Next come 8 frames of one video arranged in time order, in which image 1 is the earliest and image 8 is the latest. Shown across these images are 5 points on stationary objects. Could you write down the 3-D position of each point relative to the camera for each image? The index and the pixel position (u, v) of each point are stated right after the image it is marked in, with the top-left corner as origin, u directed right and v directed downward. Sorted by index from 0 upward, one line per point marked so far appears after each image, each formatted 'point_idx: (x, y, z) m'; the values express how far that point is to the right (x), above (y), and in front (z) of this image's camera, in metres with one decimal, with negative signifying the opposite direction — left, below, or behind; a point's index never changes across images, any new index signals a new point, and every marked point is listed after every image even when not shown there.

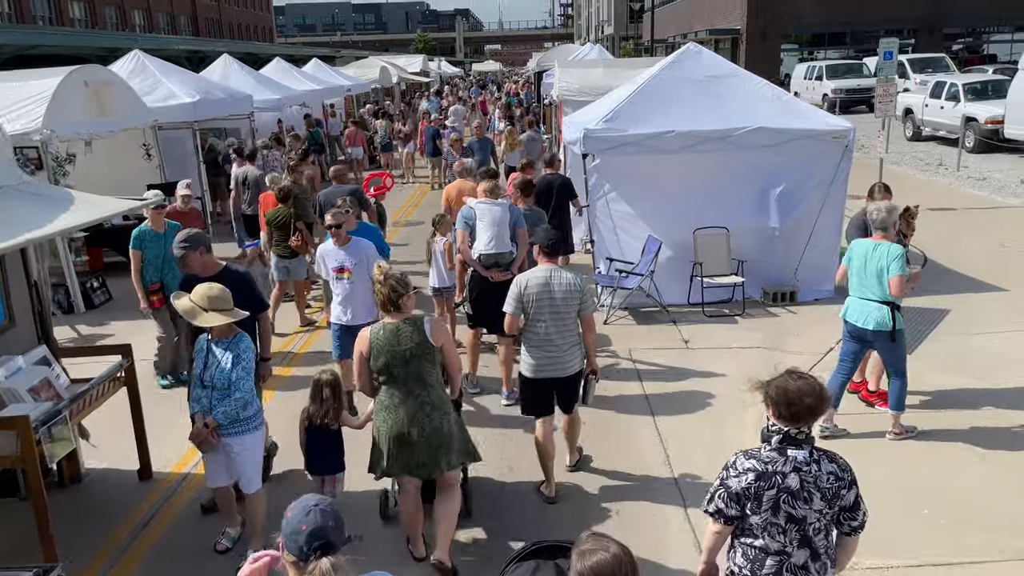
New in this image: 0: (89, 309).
0: (-5.0, -0.2, +9.4) m
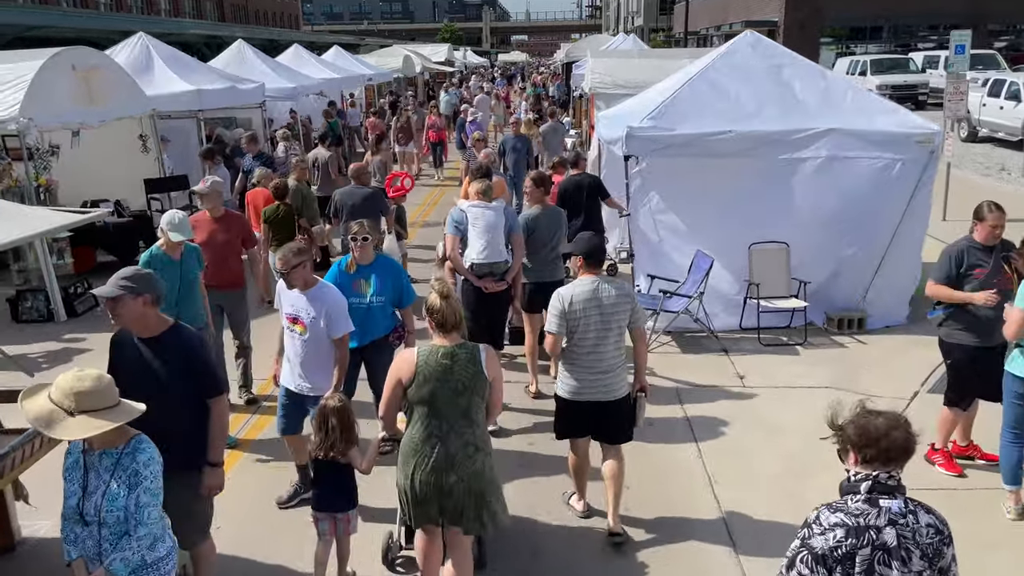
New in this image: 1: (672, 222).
0: (-4.7, -0.3, +8.5) m
1: (+1.6, +0.6, +7.8) m
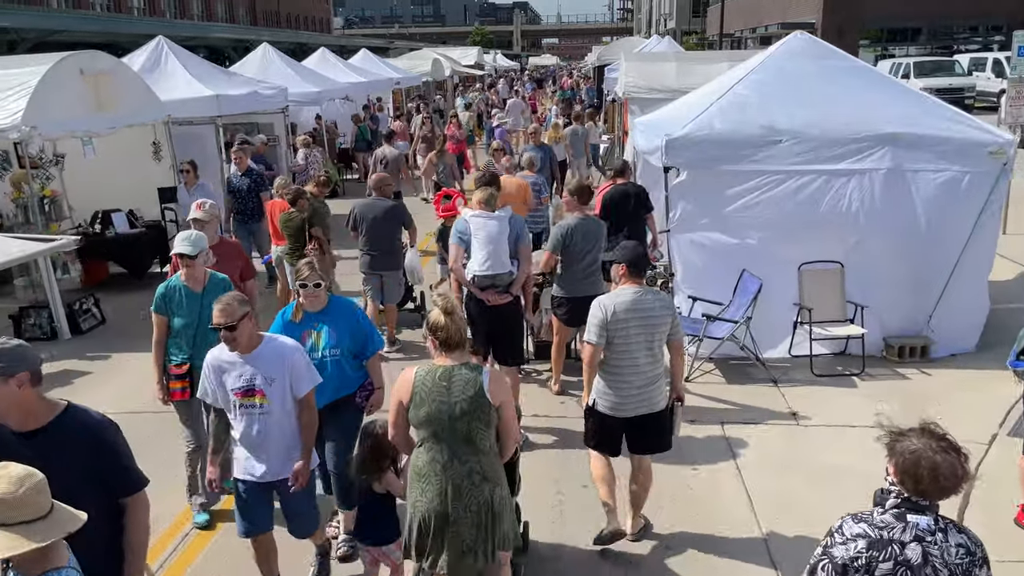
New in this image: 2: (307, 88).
0: (-4.4, -0.5, +8.1) m
1: (+1.9, +0.4, +7.1) m
2: (-4.0, +3.9, +15.6) m
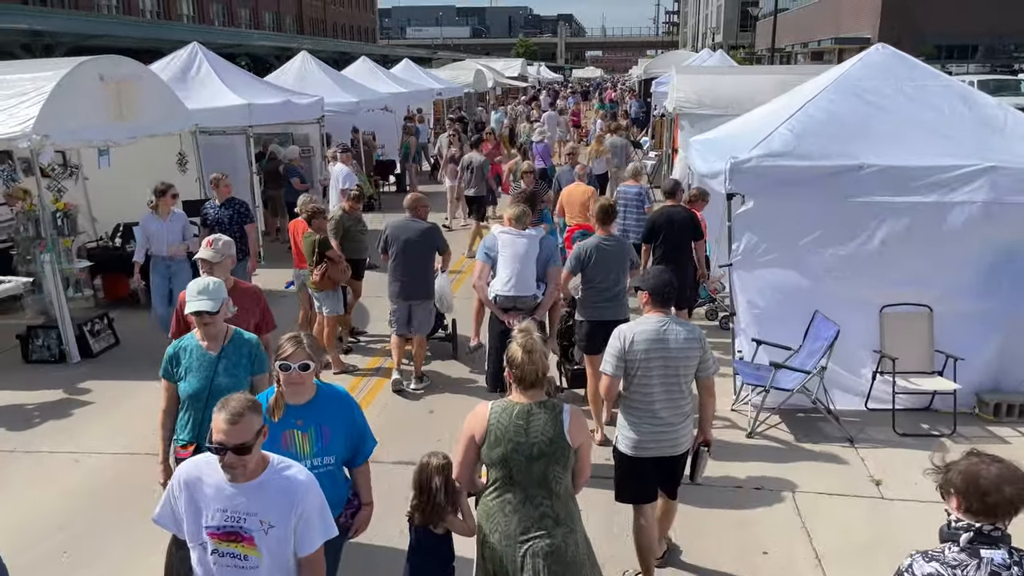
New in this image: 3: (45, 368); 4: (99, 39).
0: (-4.1, -0.7, +7.6) m
1: (+2.2, +0.1, +6.3) m
2: (-3.2, +3.6, +15.1) m
3: (-4.3, -0.7, +7.4) m
4: (-9.3, +5.5, +17.8) m
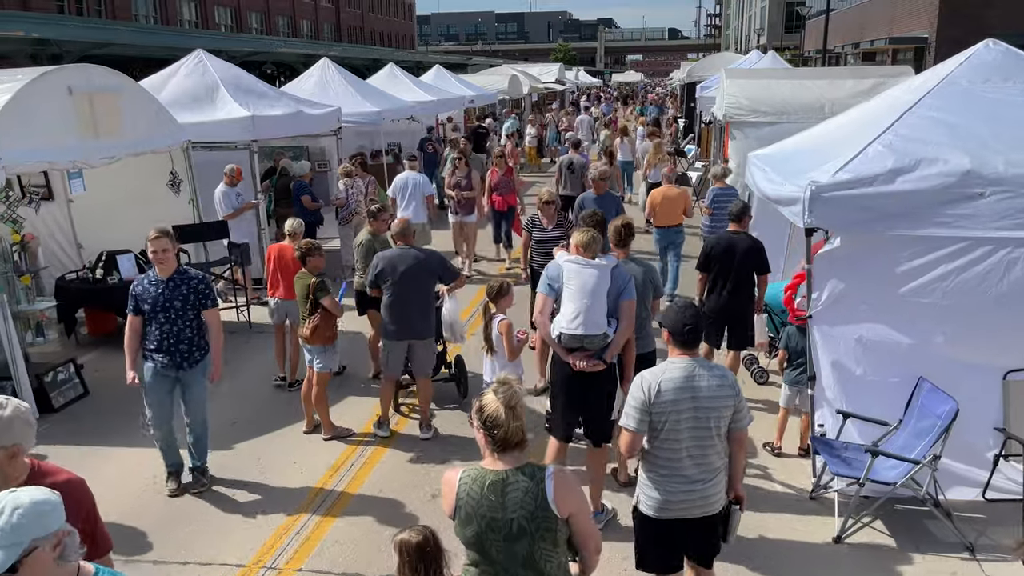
0: (-3.9, -1.0, +6.5) m
1: (+2.4, -0.3, +5.0) m
2: (-2.6, +3.2, +14.0) m
3: (-4.1, -1.1, +6.3) m
4: (-8.5, +5.1, +17.0) m
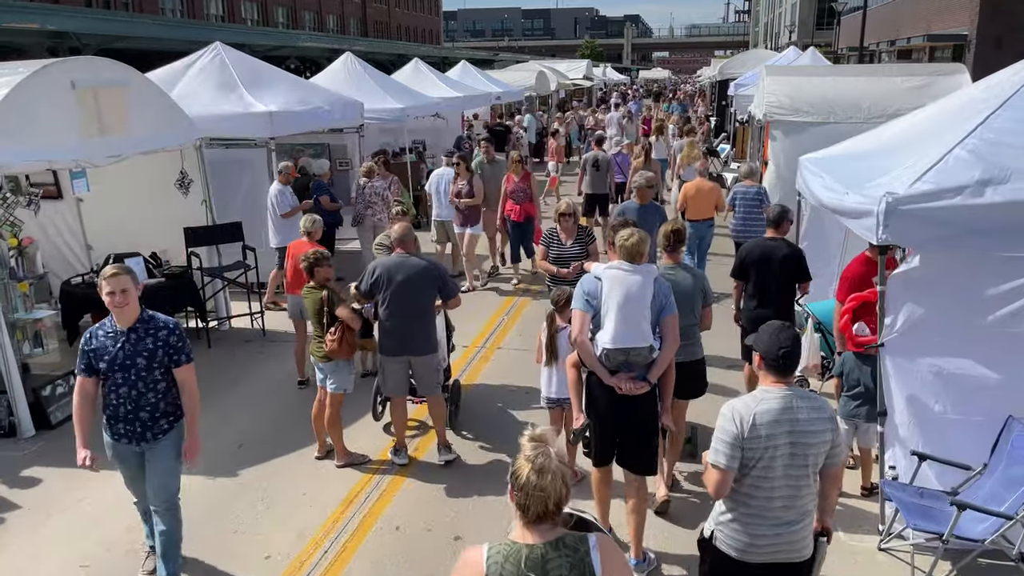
0: (-3.6, -1.1, +6.1) m
1: (+2.5, -0.4, +4.4) m
2: (-2.1, +3.2, +13.5) m
3: (-3.9, -1.2, +5.9) m
4: (-7.9, +5.2, +16.7) m
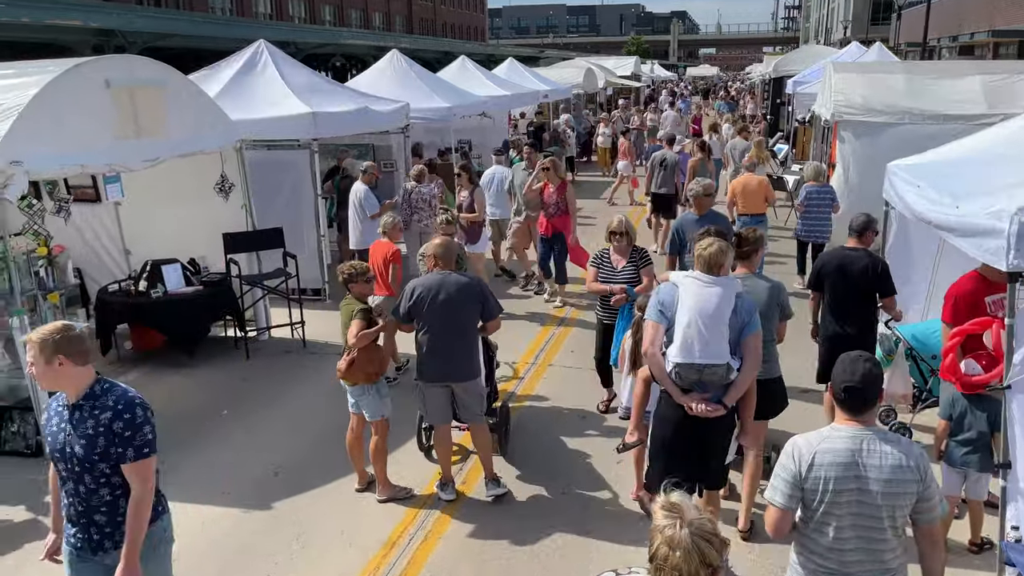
0: (-3.2, -1.2, +5.8) m
1: (+2.9, -0.6, +3.8) m
2: (-1.3, +3.1, +13.1) m
3: (-3.5, -1.2, +5.6) m
4: (-6.9, +5.2, +16.6) m
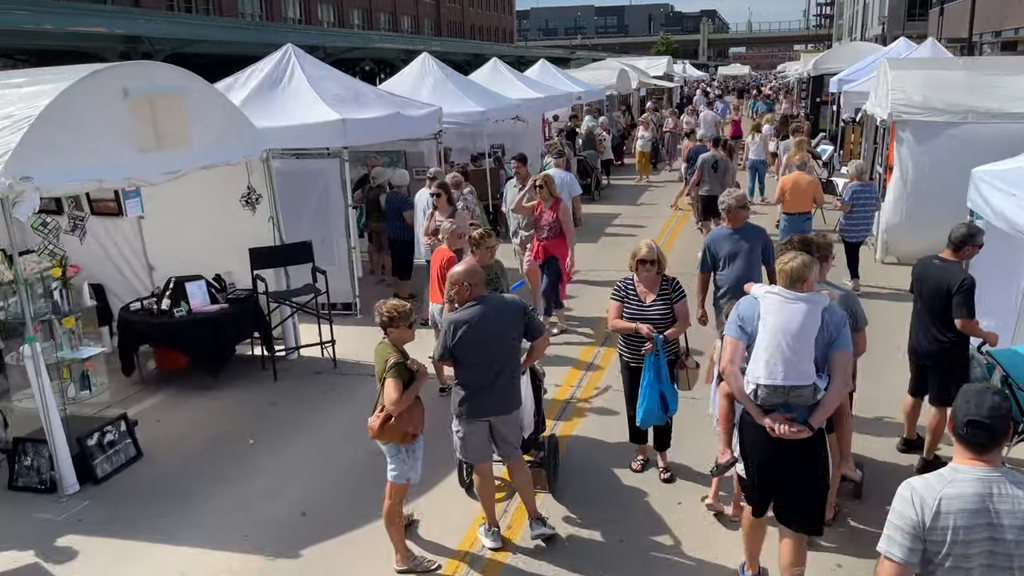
0: (-2.9, -1.3, +5.4) m
1: (+3.1, -0.7, +3.2) m
2: (-0.7, +2.9, +12.7) m
3: (-3.2, -1.4, +5.2) m
4: (-6.2, +5.0, +16.3) m
